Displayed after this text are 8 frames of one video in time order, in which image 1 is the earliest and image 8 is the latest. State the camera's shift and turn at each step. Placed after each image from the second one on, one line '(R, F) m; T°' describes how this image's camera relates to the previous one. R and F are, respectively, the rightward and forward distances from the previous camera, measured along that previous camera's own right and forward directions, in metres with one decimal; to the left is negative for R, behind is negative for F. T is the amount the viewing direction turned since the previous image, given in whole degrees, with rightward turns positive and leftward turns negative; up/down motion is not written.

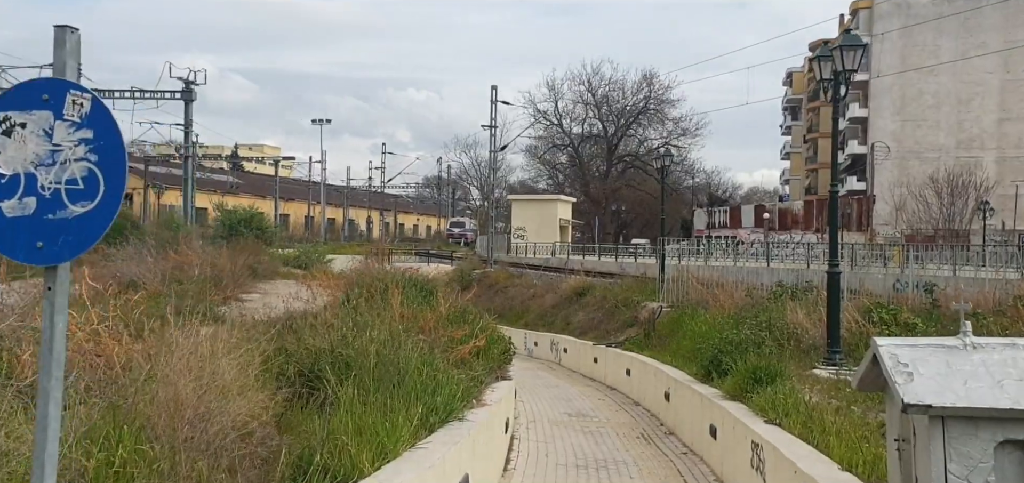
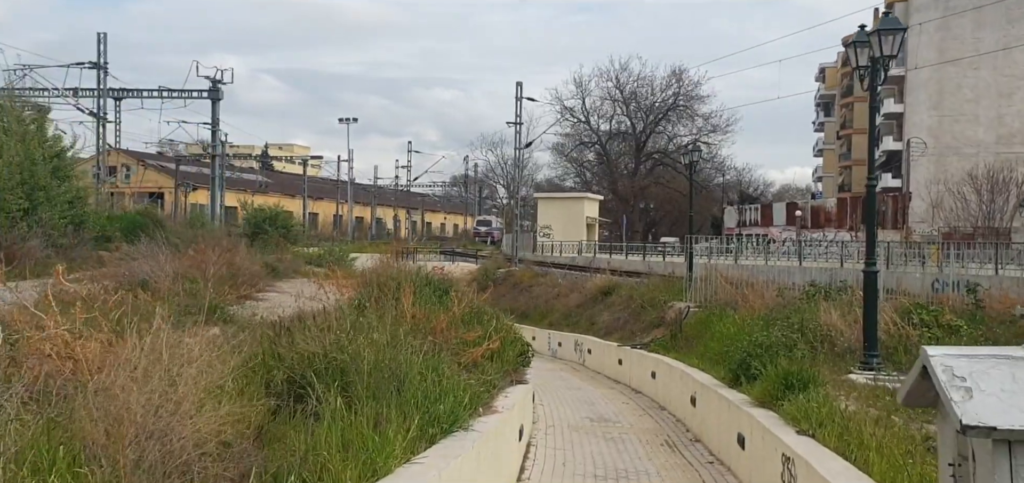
(+0.1, +0.6) m; -2°
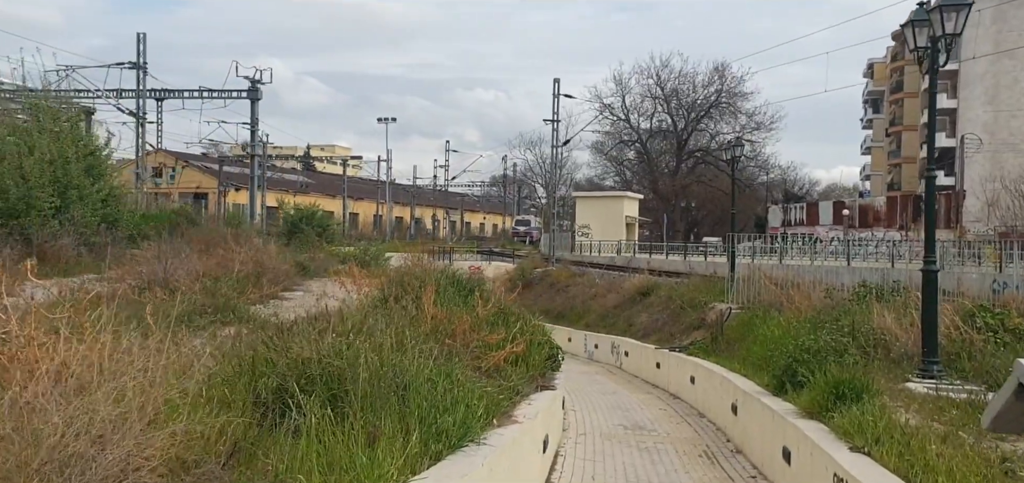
(+0.1, +0.7) m; -2°
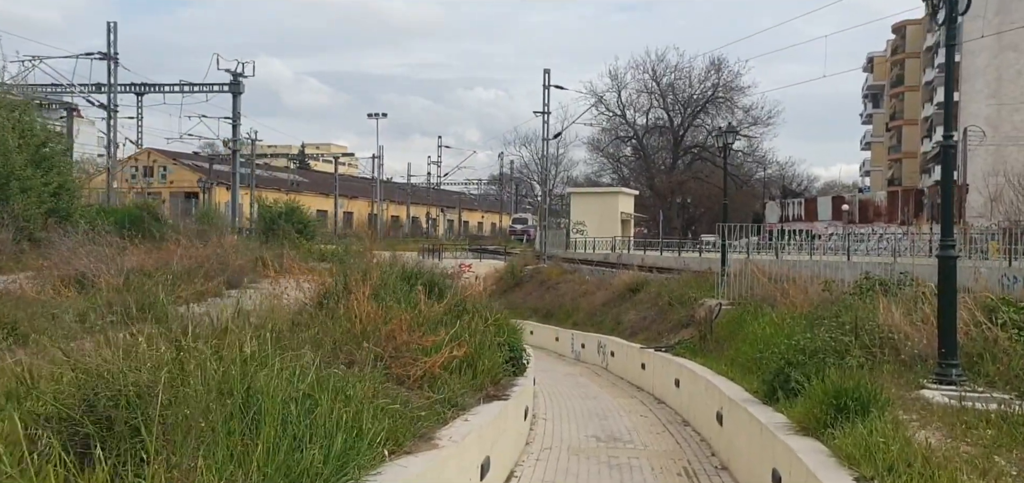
(+0.5, +1.6) m; 0°
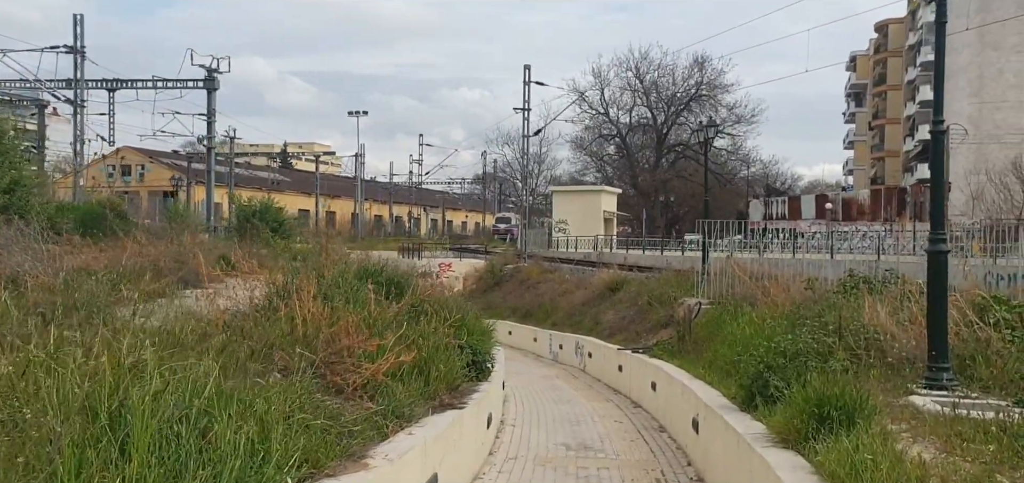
(+0.2, +0.7) m; +1°
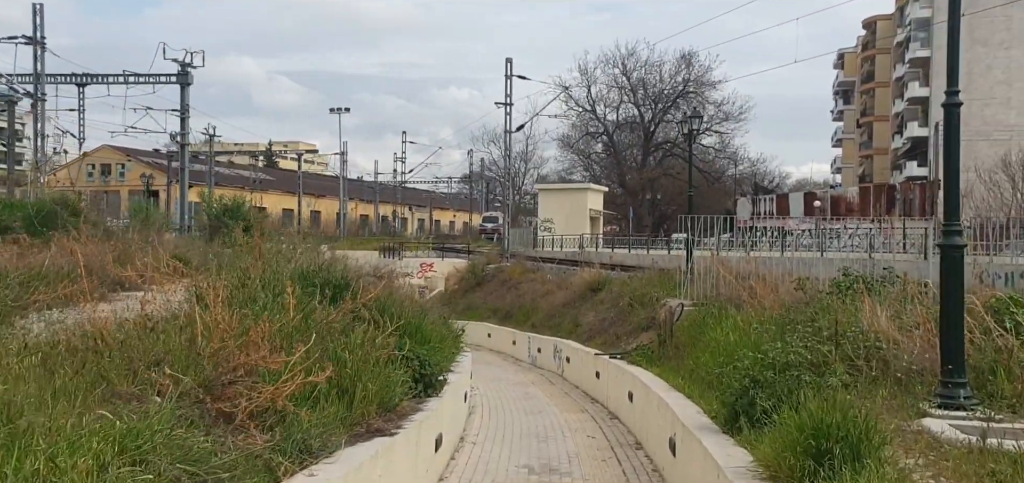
(+0.3, +1.2) m; +1°
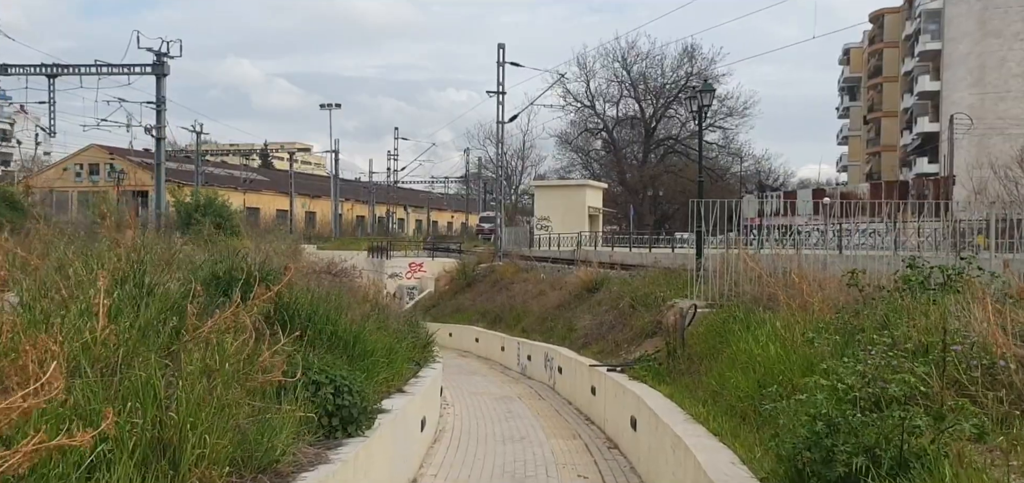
(+0.3, +2.7) m; 0°
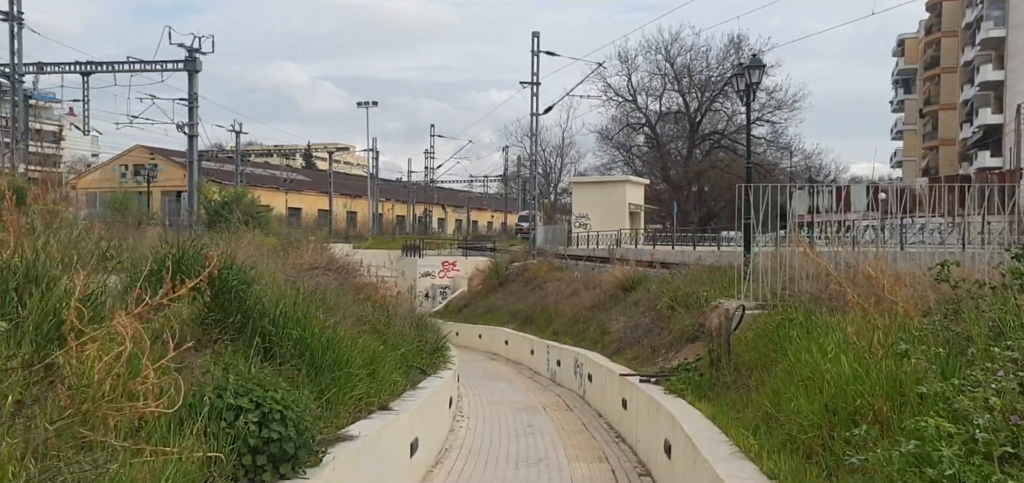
(+0.3, +1.6) m; -3°
